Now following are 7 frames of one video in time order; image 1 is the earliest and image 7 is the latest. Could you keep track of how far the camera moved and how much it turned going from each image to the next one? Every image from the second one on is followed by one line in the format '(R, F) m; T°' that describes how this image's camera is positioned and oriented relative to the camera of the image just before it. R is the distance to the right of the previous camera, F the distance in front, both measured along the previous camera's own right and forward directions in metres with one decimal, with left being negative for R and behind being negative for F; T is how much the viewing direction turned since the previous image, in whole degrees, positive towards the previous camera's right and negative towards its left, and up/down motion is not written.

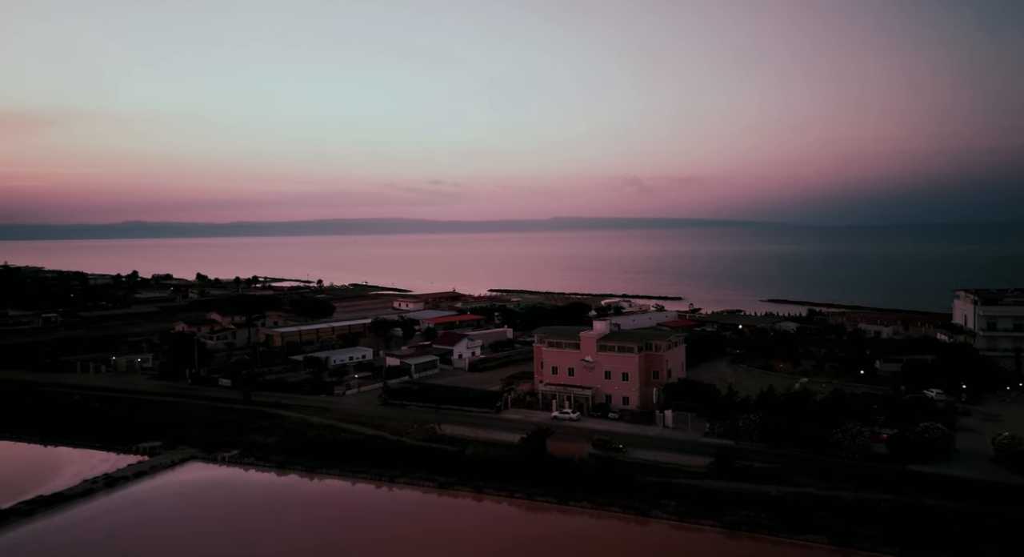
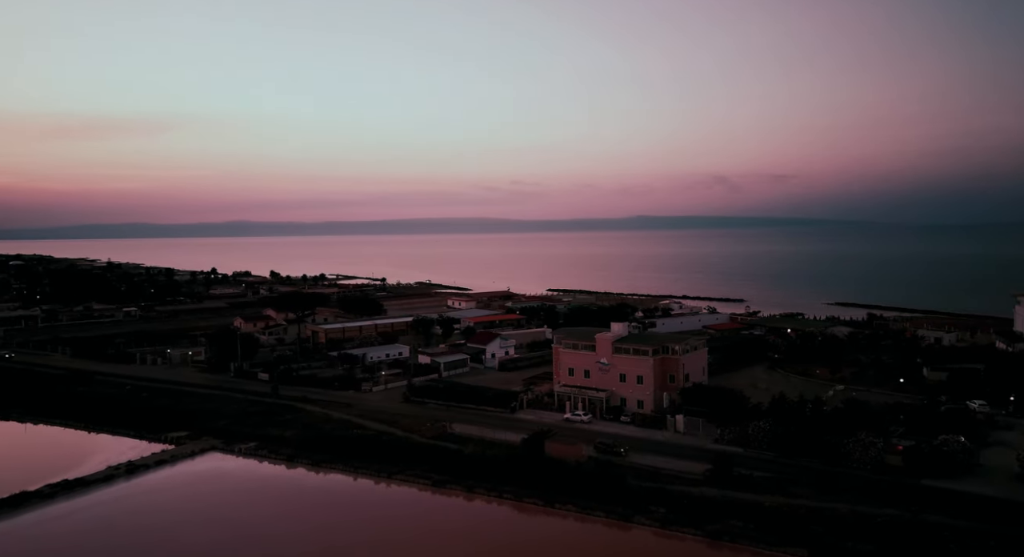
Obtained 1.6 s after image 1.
(+1.6, -0.1) m; -6°
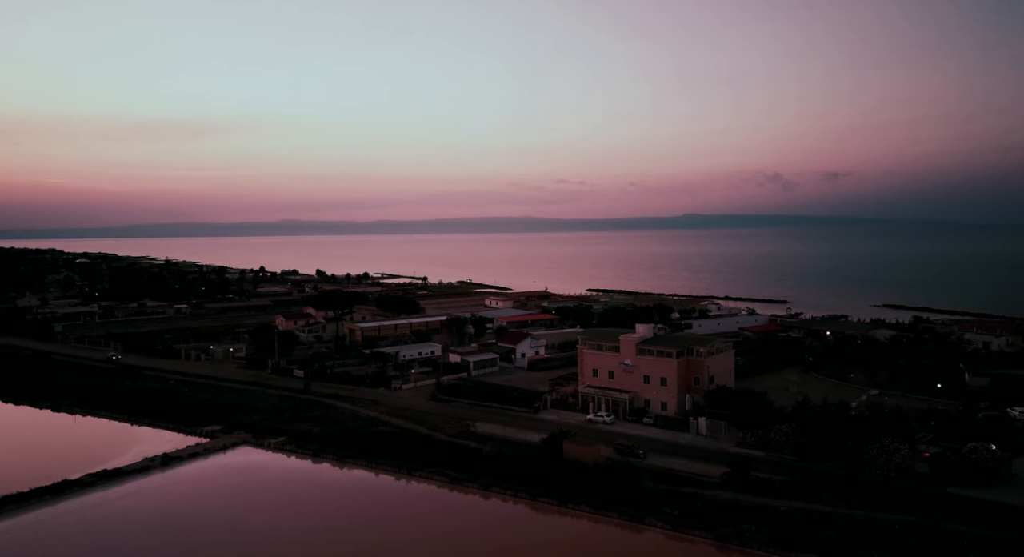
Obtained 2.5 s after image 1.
(+0.6, -0.1) m; -4°
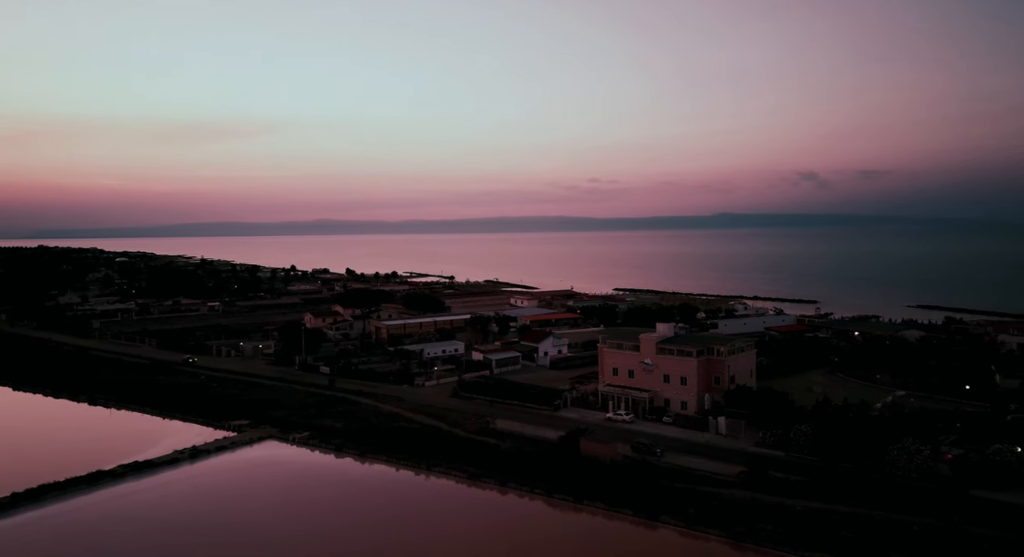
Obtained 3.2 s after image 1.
(+0.2, -0.2) m; -2°
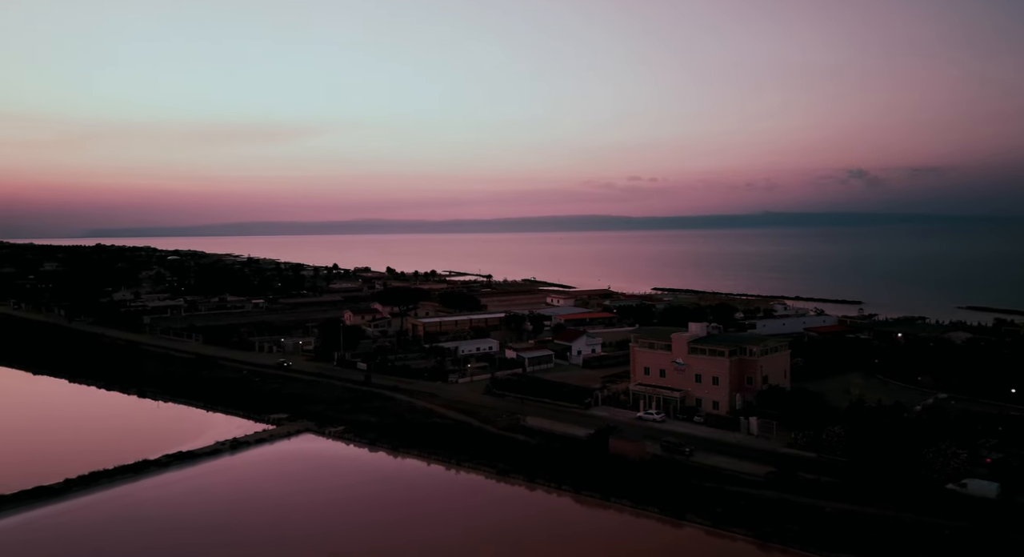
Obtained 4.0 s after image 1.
(+0.2, -0.2) m; -3°
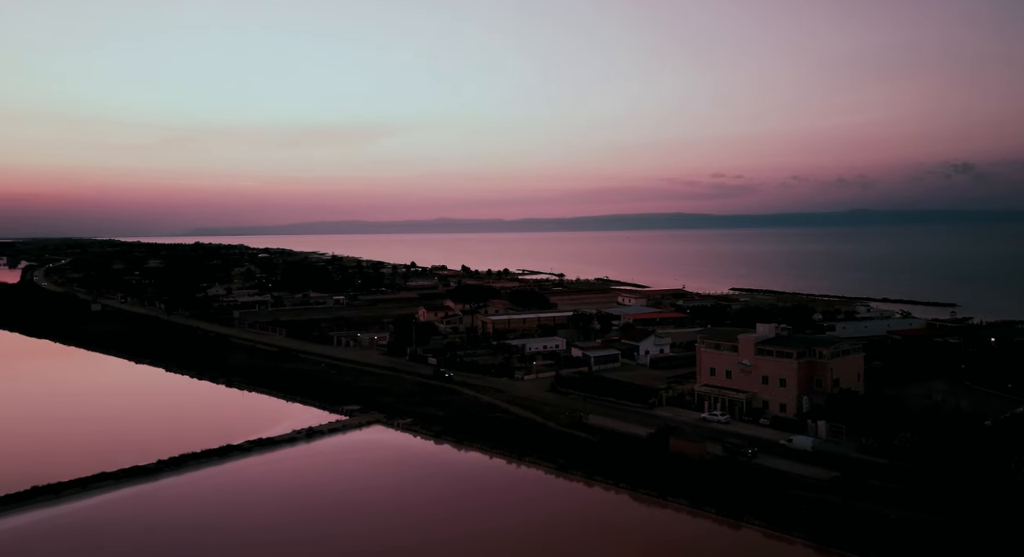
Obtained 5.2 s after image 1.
(+0.4, -0.2) m; -6°
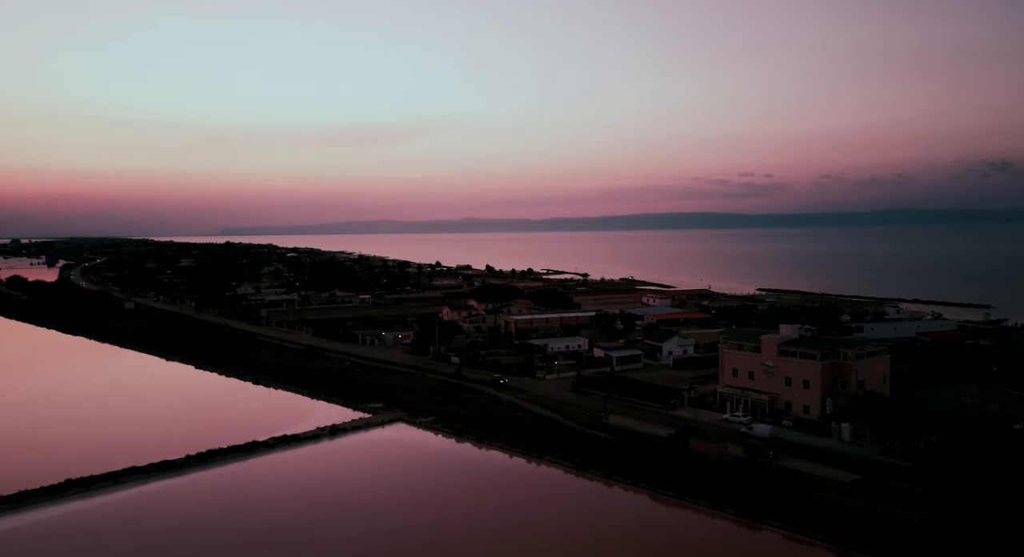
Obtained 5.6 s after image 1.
(+0.1, 0.0) m; -2°
